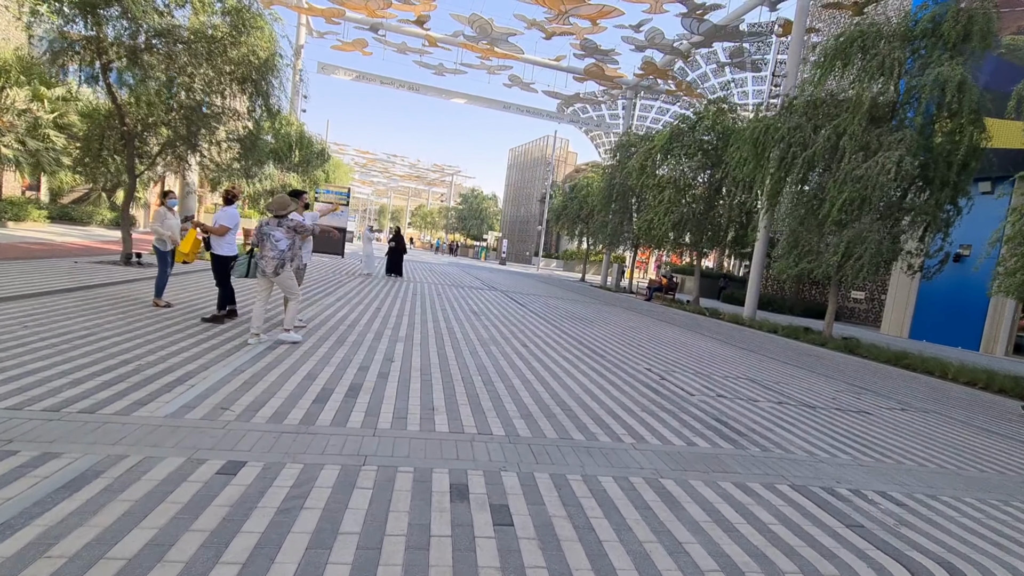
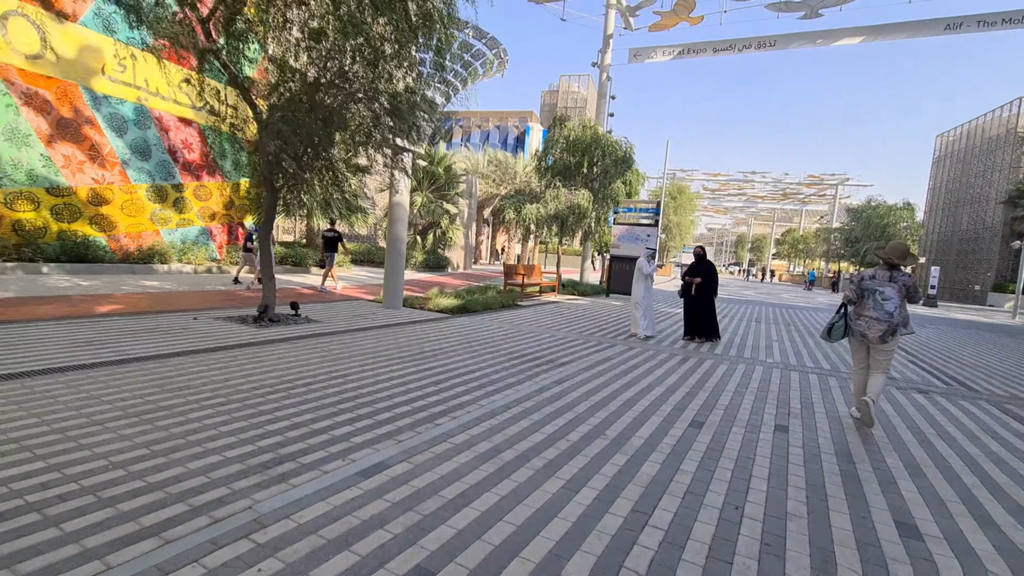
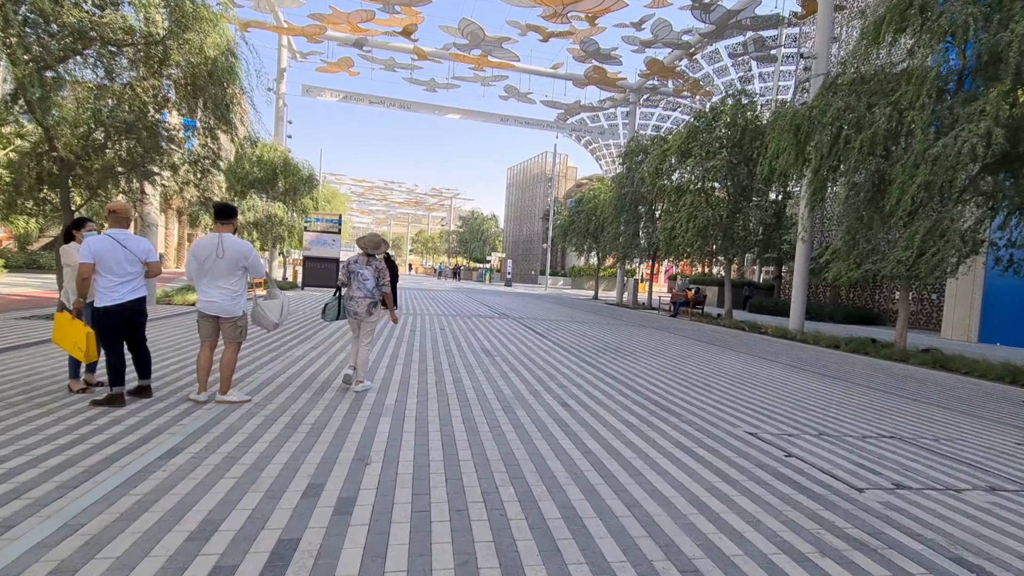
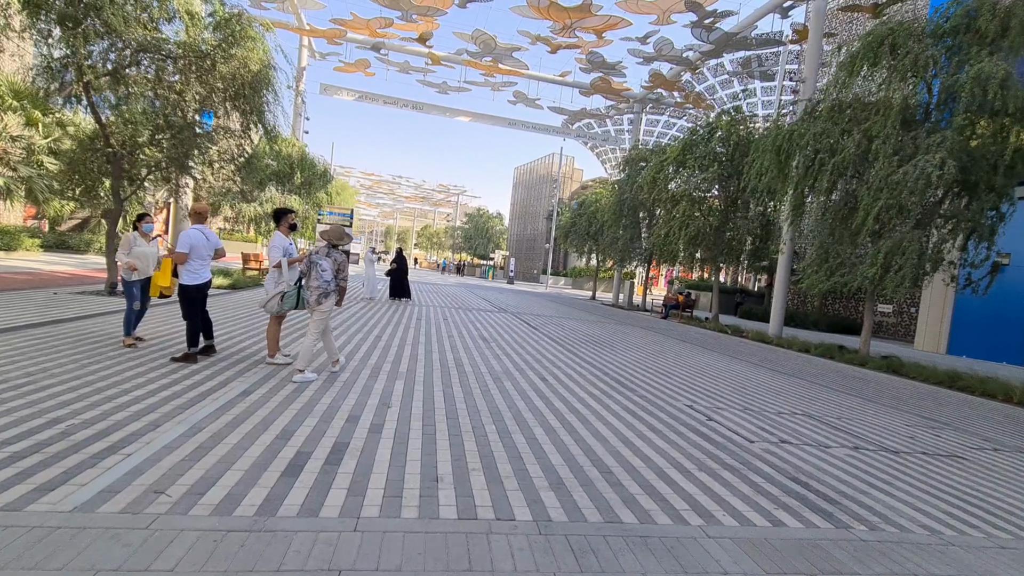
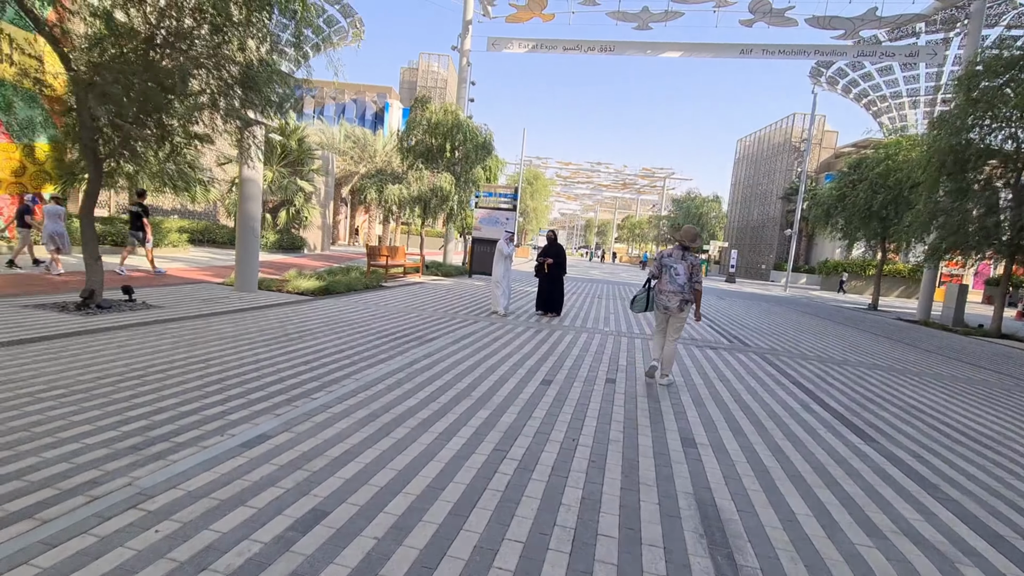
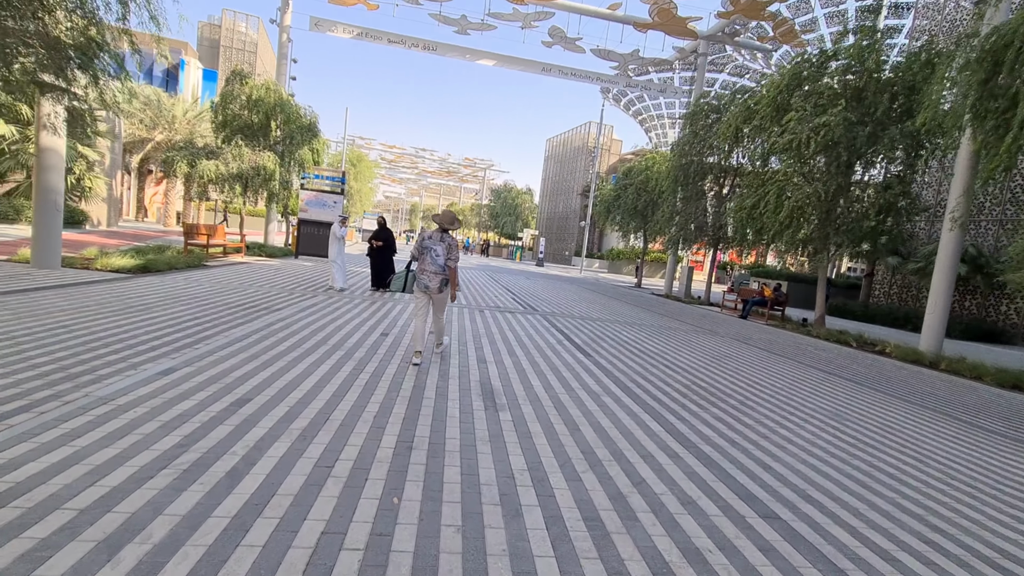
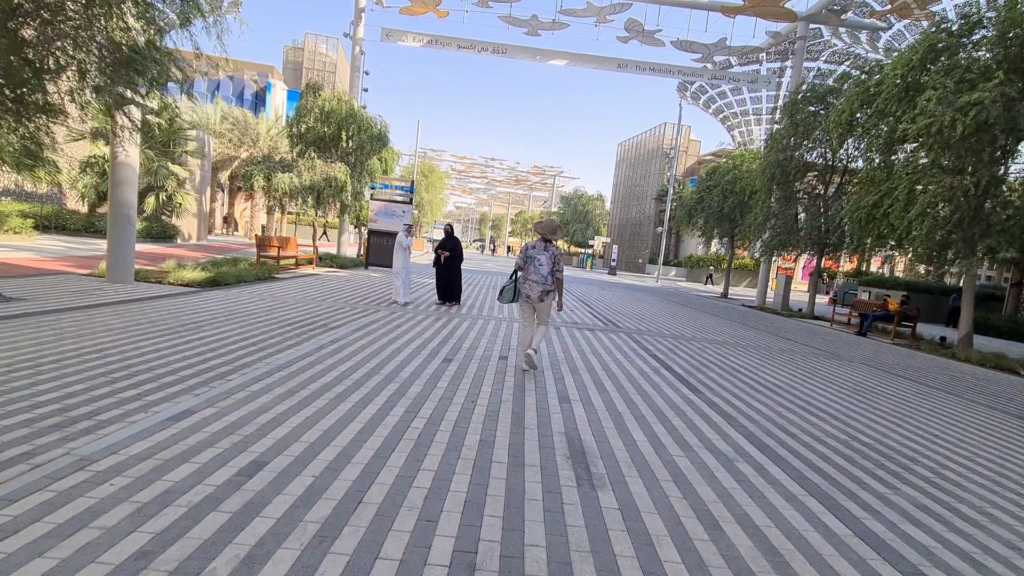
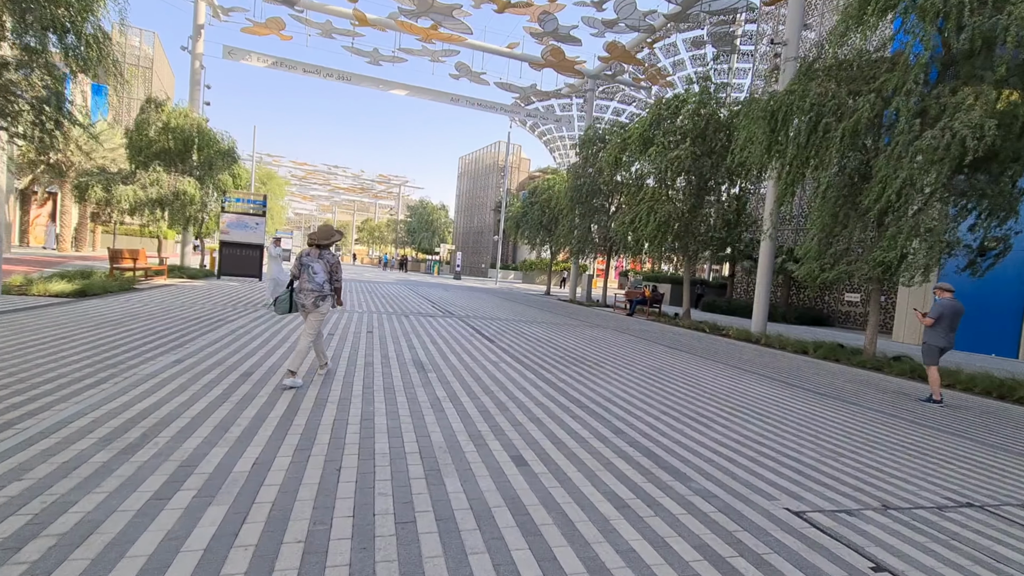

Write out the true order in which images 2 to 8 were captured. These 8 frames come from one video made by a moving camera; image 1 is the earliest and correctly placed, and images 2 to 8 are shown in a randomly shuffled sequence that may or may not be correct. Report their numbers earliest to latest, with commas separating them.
4, 3, 8, 6, 7, 5, 2
